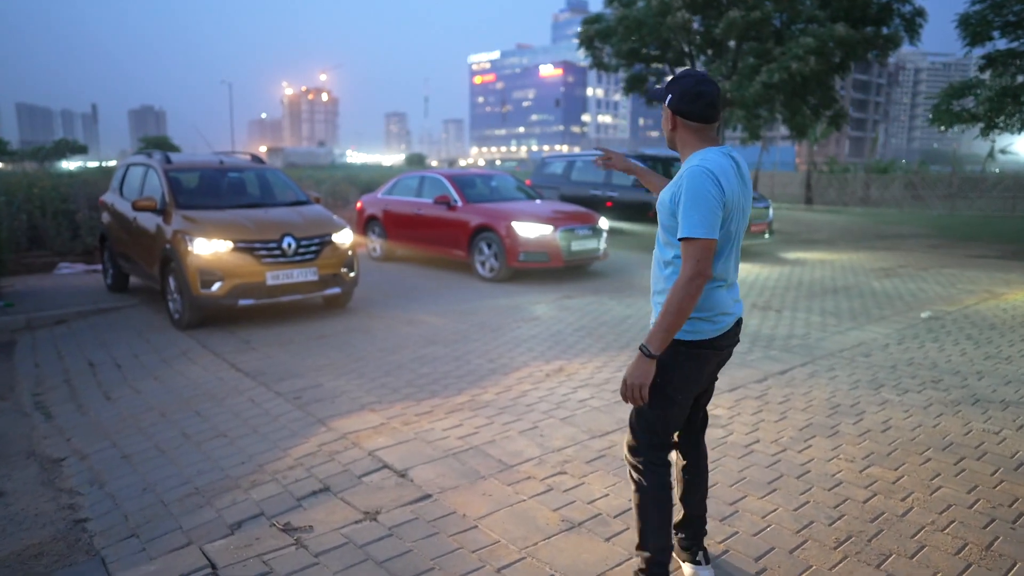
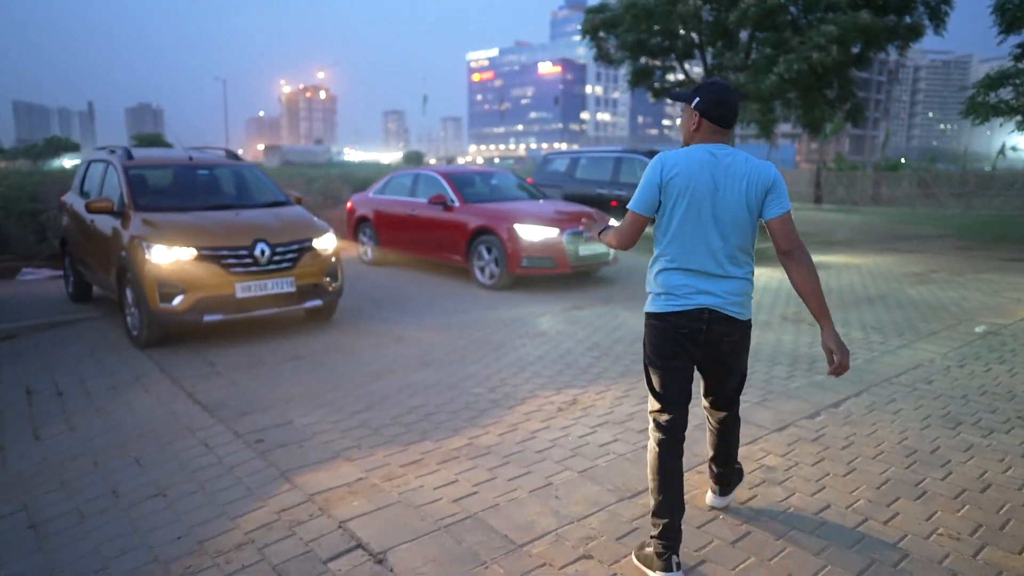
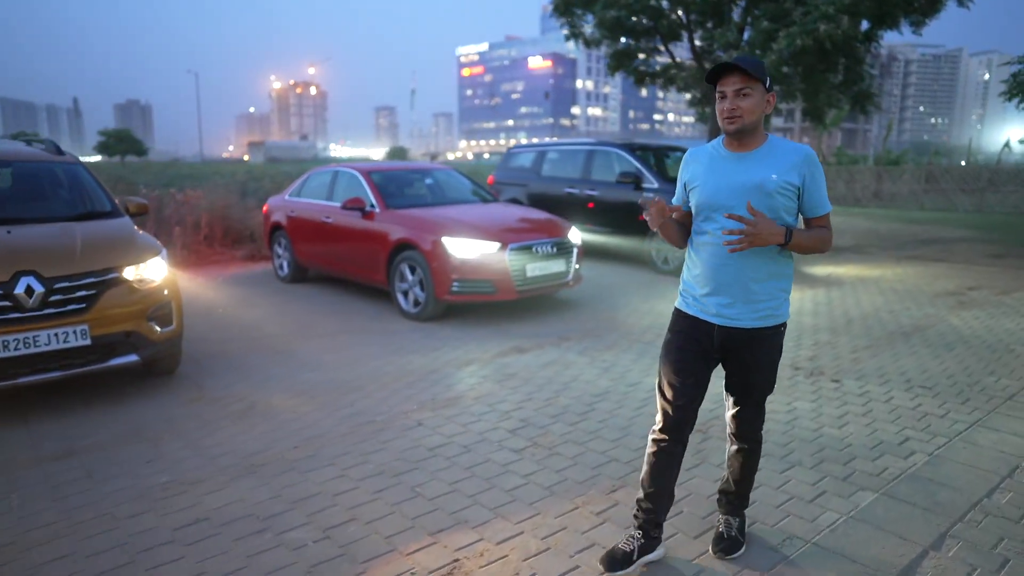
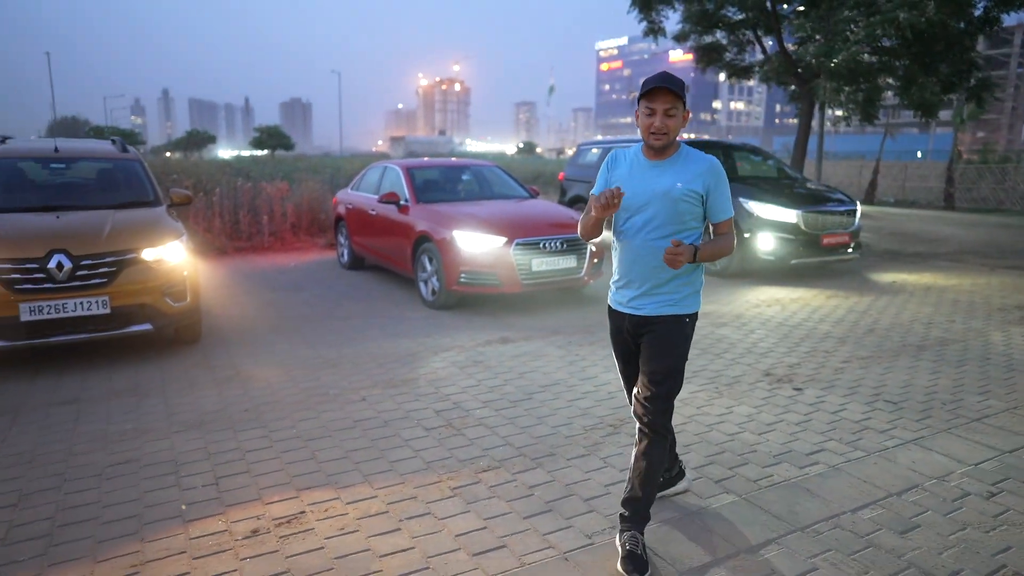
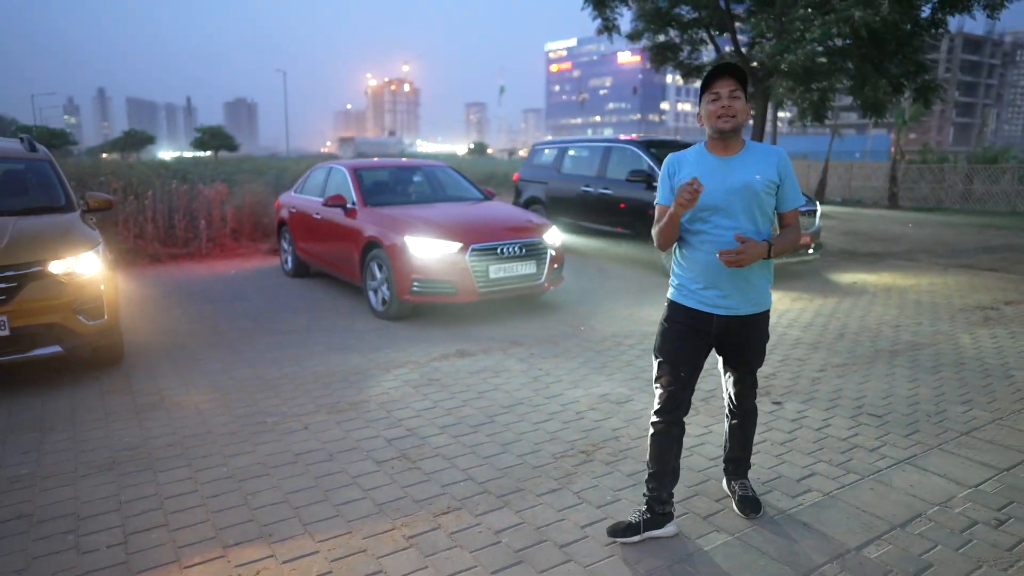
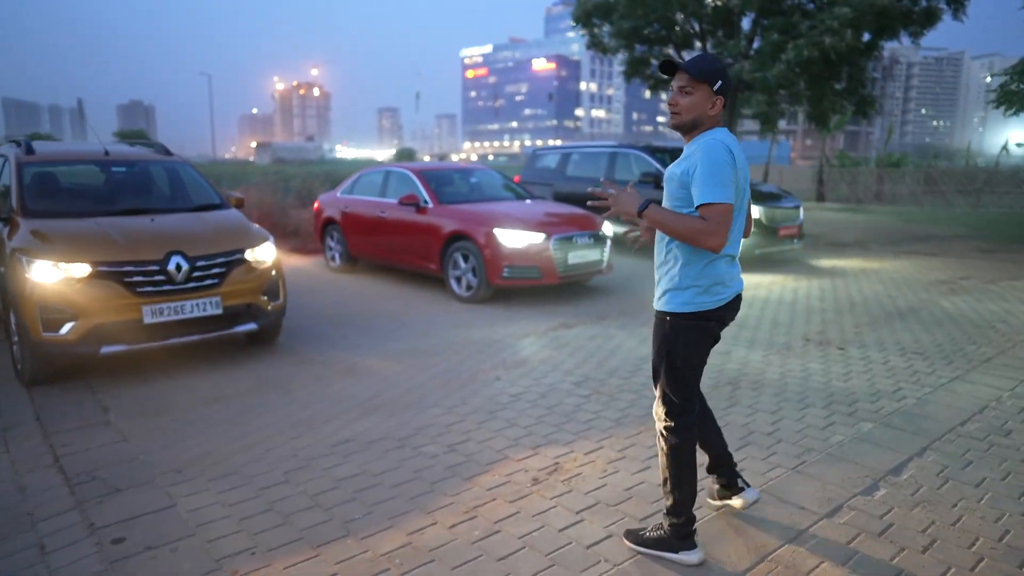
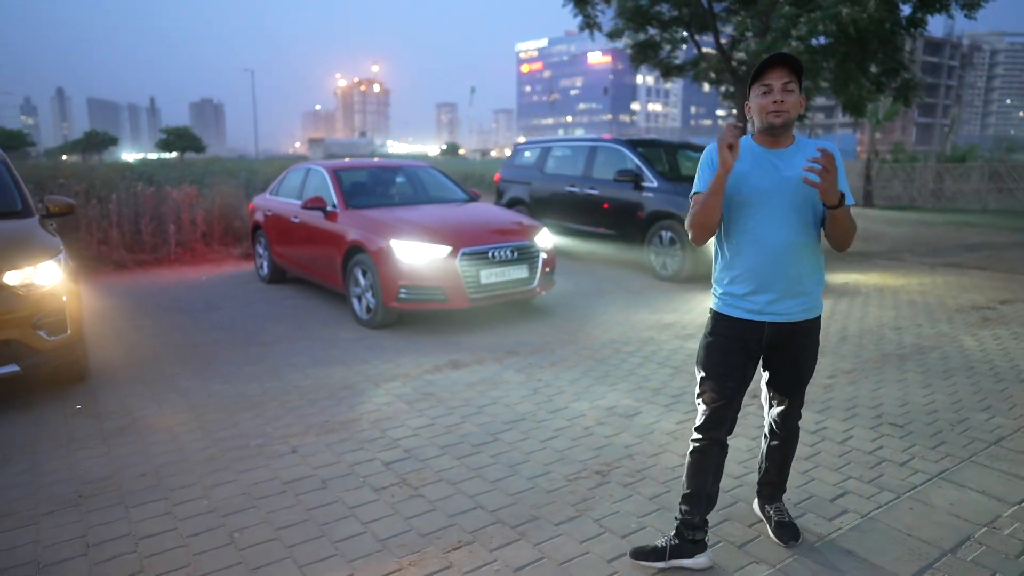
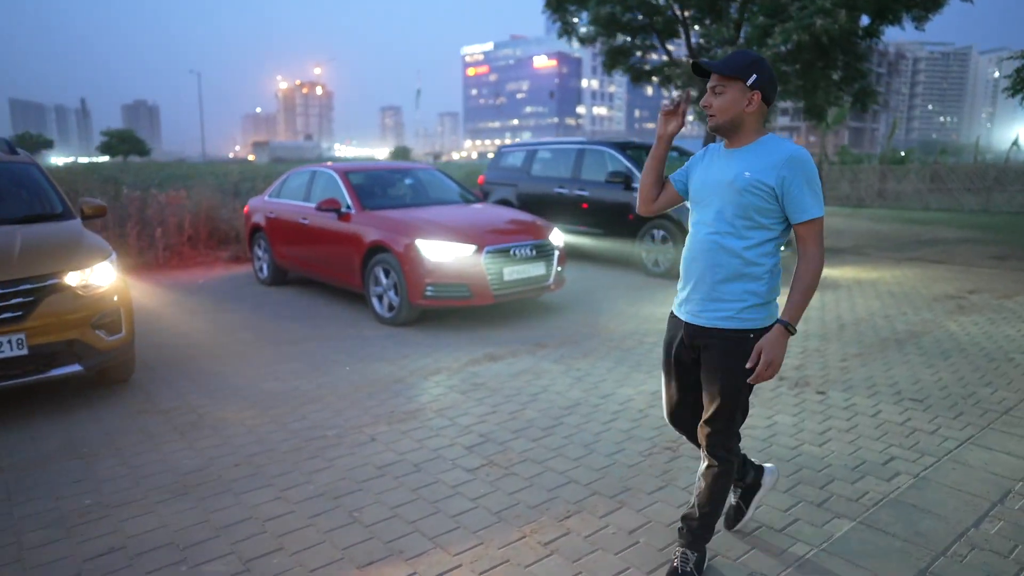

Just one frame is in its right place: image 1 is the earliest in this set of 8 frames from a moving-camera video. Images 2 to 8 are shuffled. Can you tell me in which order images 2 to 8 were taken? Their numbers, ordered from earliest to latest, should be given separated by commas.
2, 6, 3, 8, 7, 5, 4
